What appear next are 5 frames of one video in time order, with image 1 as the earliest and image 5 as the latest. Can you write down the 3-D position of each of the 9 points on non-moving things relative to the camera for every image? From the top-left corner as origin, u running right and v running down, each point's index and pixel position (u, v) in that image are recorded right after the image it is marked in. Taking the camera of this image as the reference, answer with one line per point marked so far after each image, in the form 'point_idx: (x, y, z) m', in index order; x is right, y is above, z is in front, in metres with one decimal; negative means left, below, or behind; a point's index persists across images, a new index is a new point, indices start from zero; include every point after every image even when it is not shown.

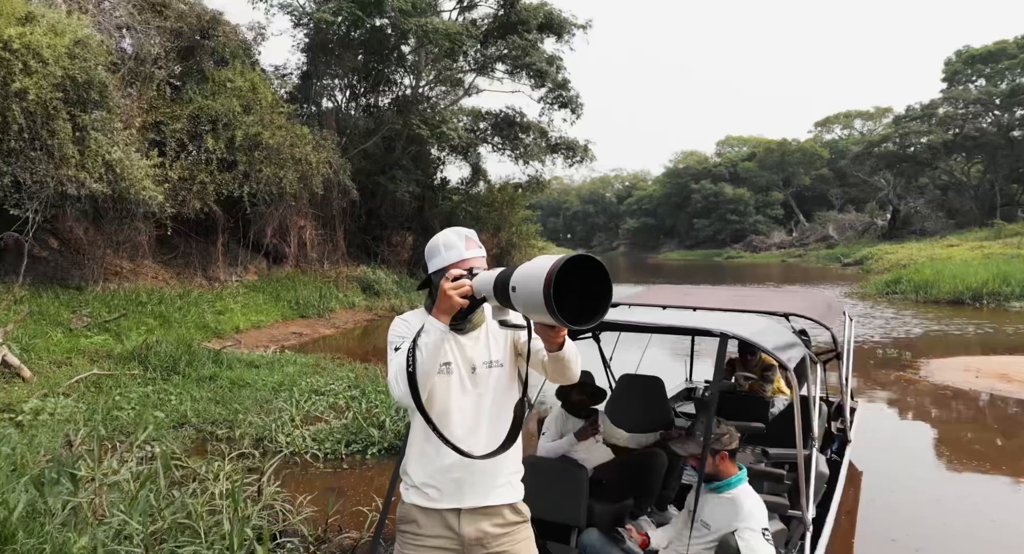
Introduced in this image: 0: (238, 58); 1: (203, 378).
0: (-5.5, +4.4, +12.1) m
1: (-3.5, -1.1, +6.9) m
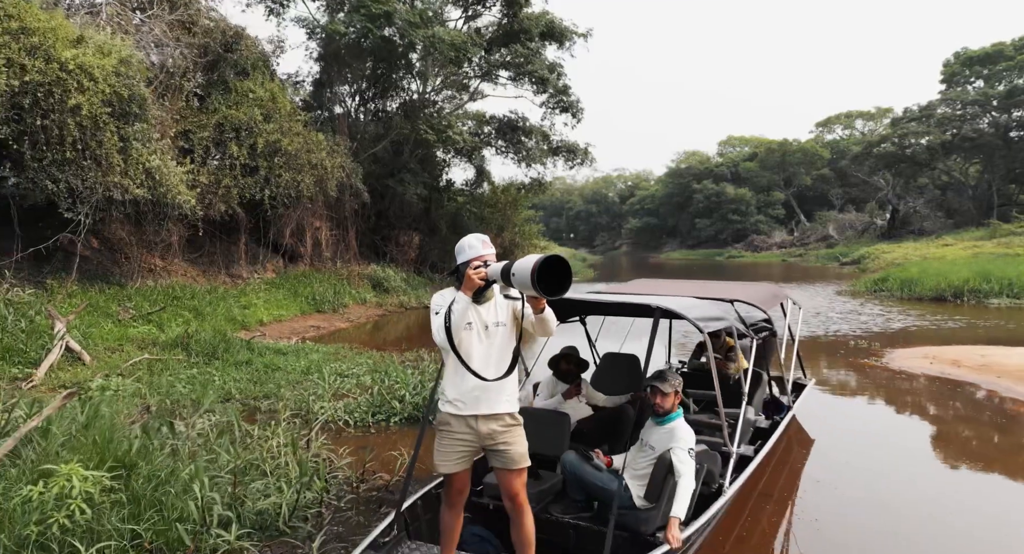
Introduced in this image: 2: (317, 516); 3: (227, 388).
0: (-5.5, +4.5, +13.0) m
1: (-3.4, -1.1, +7.7) m
2: (-1.2, -1.4, +3.7) m
3: (-2.9, -1.1, +6.3) m
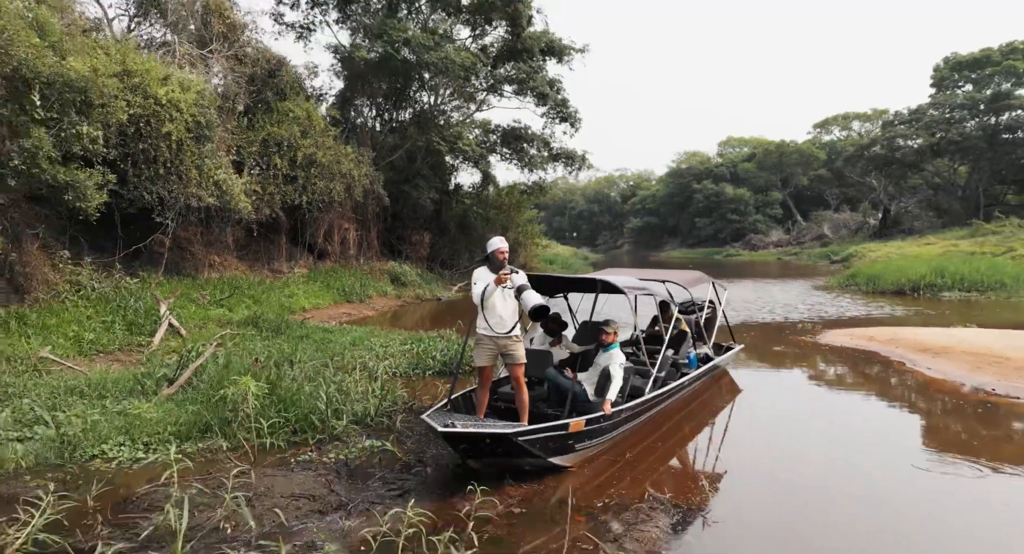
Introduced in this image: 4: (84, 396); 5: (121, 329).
0: (-5.4, +4.6, +15.1) m
1: (-3.4, -0.9, +9.8) m
2: (-1.1, -1.3, +5.7) m
3: (-2.9, -0.9, +8.3) m
4: (-3.9, -1.1, +5.6) m
5: (-5.4, -0.7, +8.4) m
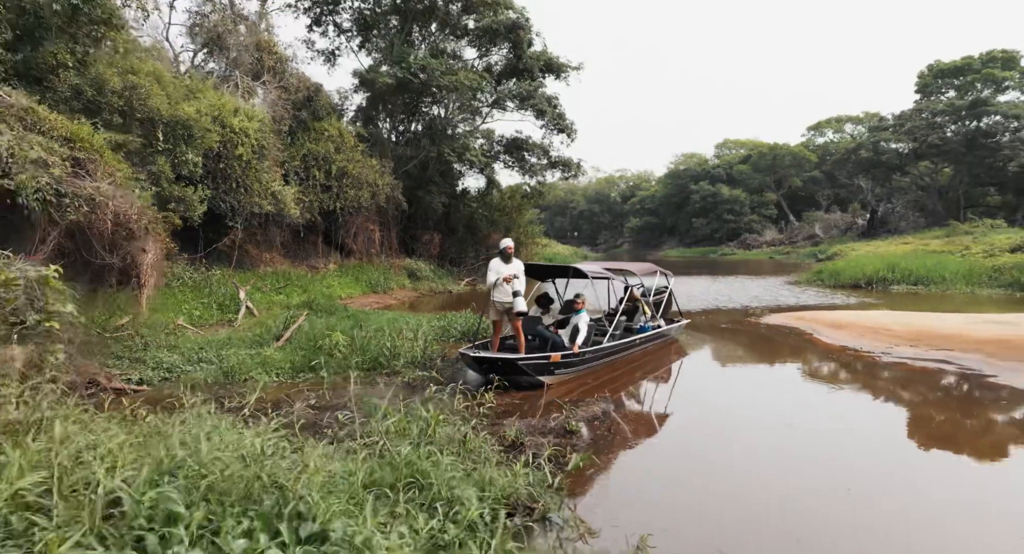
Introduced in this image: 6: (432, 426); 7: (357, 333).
0: (-5.3, +4.8, +17.6) m
1: (-3.3, -0.8, +12.4) m
2: (-1.1, -1.1, +8.3) m
3: (-2.8, -0.8, +10.9) m
4: (-3.9, -0.9, +8.1) m
5: (-5.3, -0.6, +11.0) m
6: (-0.6, -1.1, +4.7) m
7: (-2.2, -0.8, +8.6) m
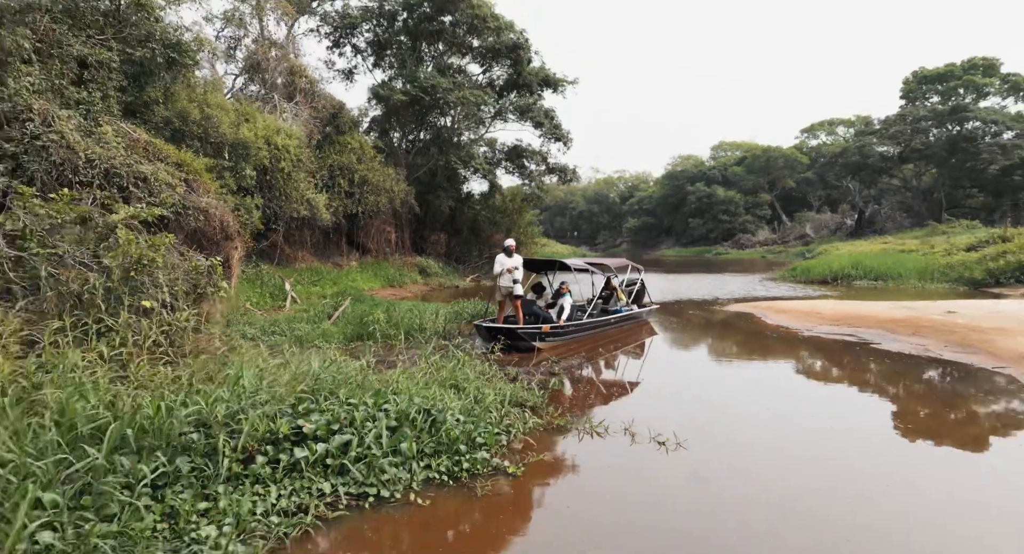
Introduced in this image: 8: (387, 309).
0: (-5.3, +4.9, +20.0) m
1: (-3.3, -0.6, +14.7) m
2: (-1.1, -1.0, +10.6) m
3: (-2.8, -0.6, +13.2) m
4: (-3.9, -0.8, +10.5) m
5: (-5.3, -0.4, +13.3) m
6: (-0.6, -1.0, +7.1) m
7: (-2.2, -0.7, +11.0) m
8: (-2.4, -0.7, +11.9) m
